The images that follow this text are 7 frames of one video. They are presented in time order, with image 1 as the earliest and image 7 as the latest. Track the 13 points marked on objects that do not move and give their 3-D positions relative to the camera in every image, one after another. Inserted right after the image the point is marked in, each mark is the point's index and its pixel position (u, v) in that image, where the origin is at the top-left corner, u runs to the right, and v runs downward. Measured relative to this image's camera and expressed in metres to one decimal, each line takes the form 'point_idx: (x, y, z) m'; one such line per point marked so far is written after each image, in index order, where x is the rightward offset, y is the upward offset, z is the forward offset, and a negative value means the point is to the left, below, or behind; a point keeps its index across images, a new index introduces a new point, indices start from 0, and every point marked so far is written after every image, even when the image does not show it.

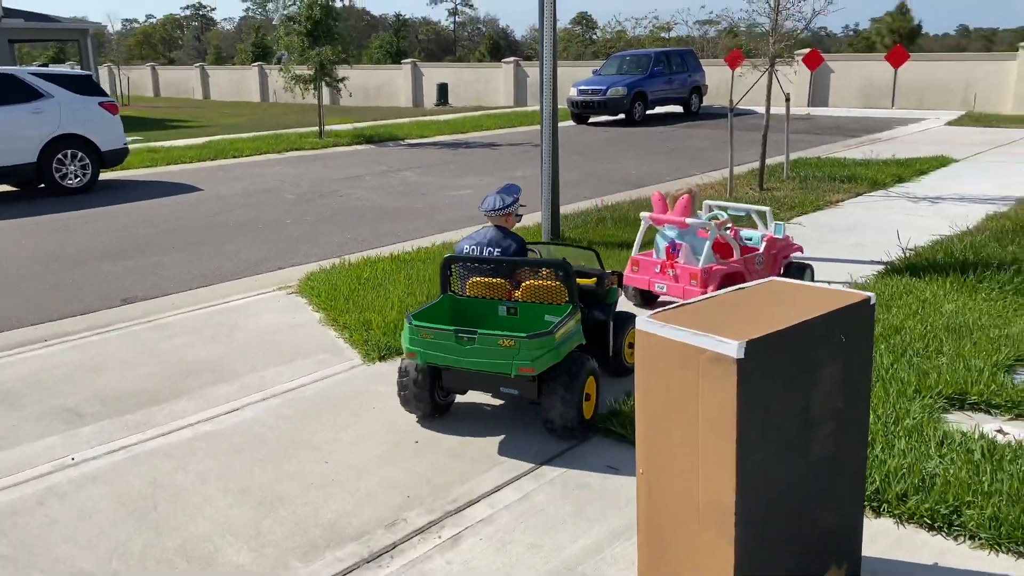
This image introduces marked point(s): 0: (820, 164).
0: (+4.1, +1.7, +11.6) m
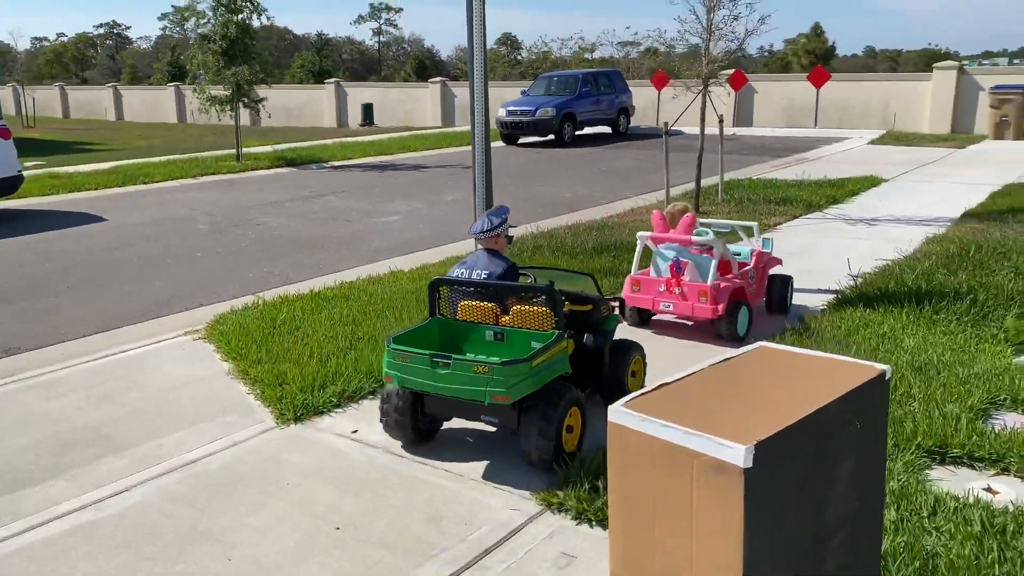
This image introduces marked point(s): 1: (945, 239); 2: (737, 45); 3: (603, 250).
0: (+3.2, +1.4, +11.4) m
1: (+3.9, +0.4, +7.8) m
2: (+2.4, +2.6, +9.3) m
3: (+0.9, +0.4, +7.8) m
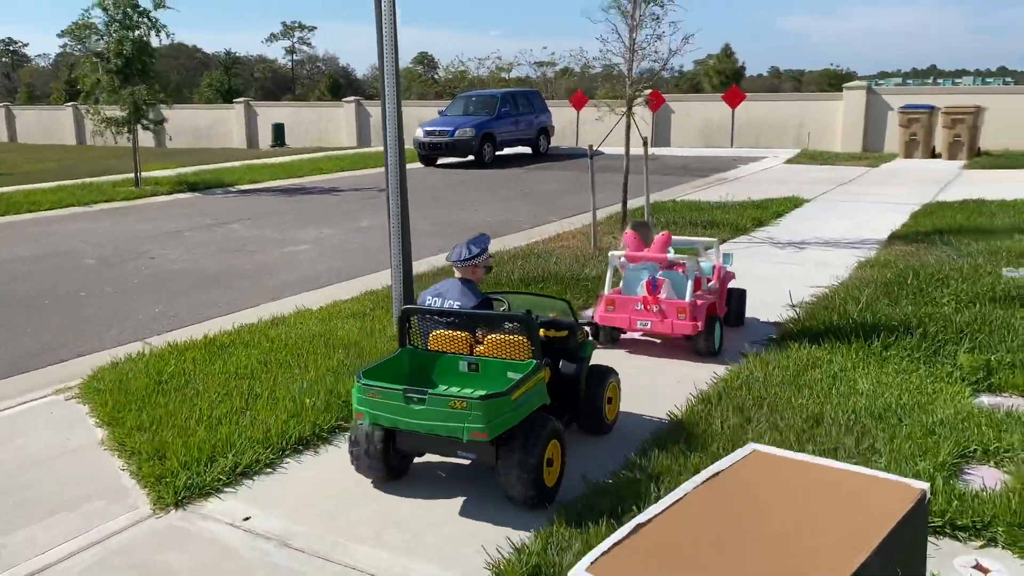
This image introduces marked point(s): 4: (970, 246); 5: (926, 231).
0: (+2.1, +1.0, +11.1) m
1: (+3.2, +0.2, +7.6) m
2: (+1.5, +2.3, +9.0) m
3: (+0.2, +0.1, +7.4) m
4: (+4.2, +0.4, +7.8) m
5: (+4.4, +0.6, +9.1) m
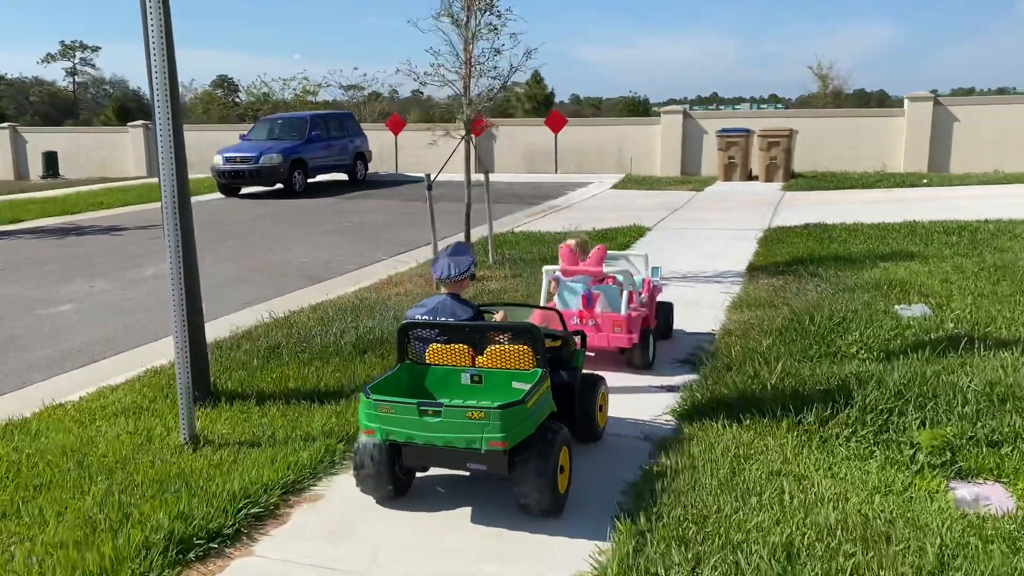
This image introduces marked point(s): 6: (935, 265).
0: (+0.1, +0.5, +10.1) m
1: (+1.9, -0.1, +6.8) m
2: (-0.1, +1.9, +7.9) m
3: (-1.0, -0.3, +5.9) m
4: (+2.8, +0.1, +7.2) m
5: (+2.7, +0.3, +8.6) m
6: (+3.7, +0.2, +7.6) m
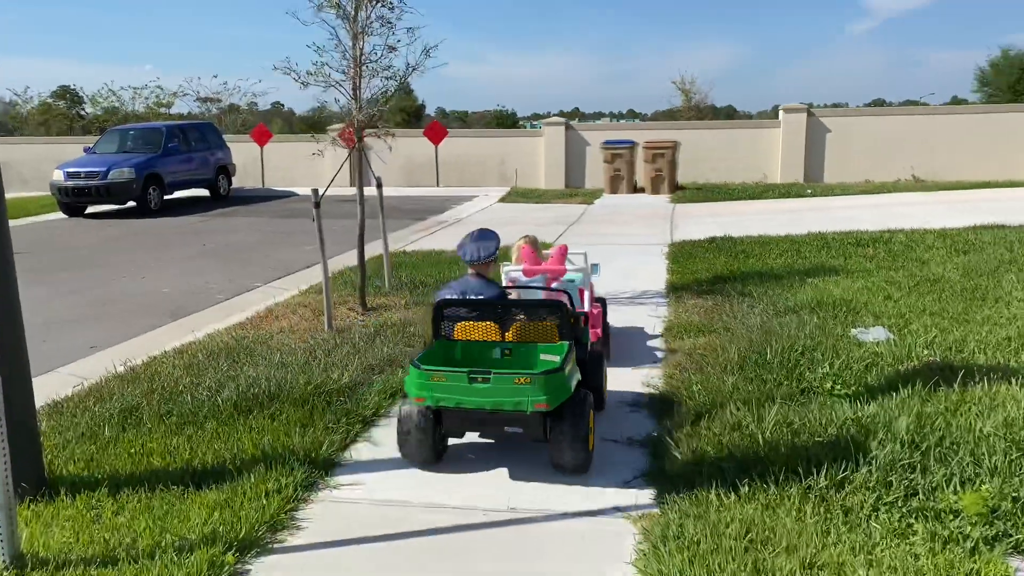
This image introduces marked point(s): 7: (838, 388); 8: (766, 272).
0: (-1.0, +0.3, +9.1) m
1: (+1.3, -0.3, +6.1) m
2: (-0.9, +1.6, +6.9) m
3: (-1.4, -0.6, +4.8) m
4: (+2.1, -0.1, +6.7) m
5: (+1.8, +0.1, +8.0) m
6: (+3.0, +0.1, +7.2) m
7: (+1.7, -0.5, +4.5) m
8: (+2.3, +0.2, +8.0) m
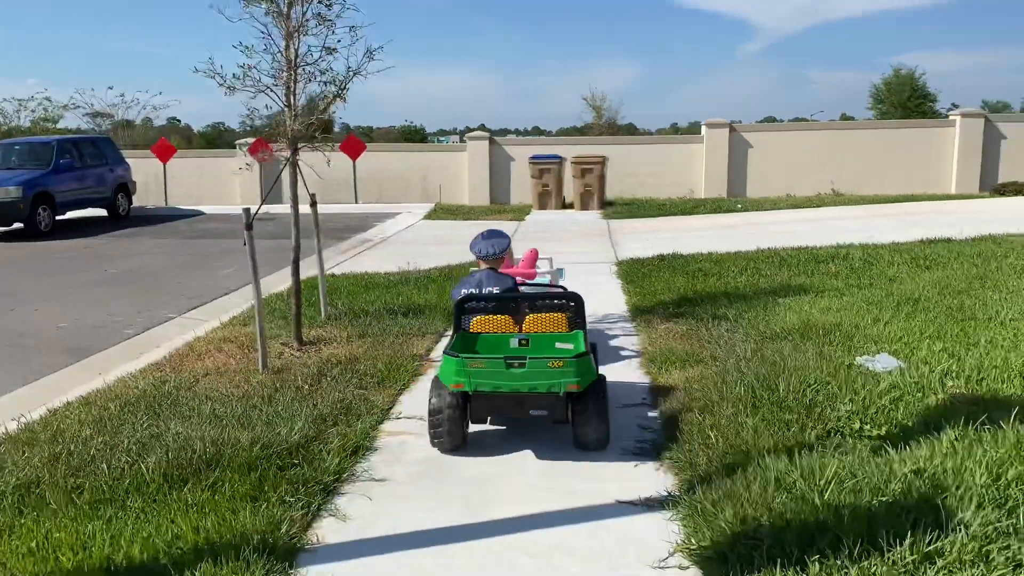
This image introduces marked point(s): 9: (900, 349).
0: (-1.6, 0.0, +8.3) m
1: (+1.1, -0.5, +5.5) m
2: (-1.3, +1.4, +6.1) m
3: (-1.5, -0.8, +4.0) m
4: (+1.8, -0.3, +6.2) m
5: (+1.4, -0.1, +7.5) m
6: (+2.6, -0.1, +6.8) m
7: (+1.6, -0.6, +3.9) m
8: (+1.9, 0.0, +7.5) m
9: (+2.3, -0.4, +5.1) m
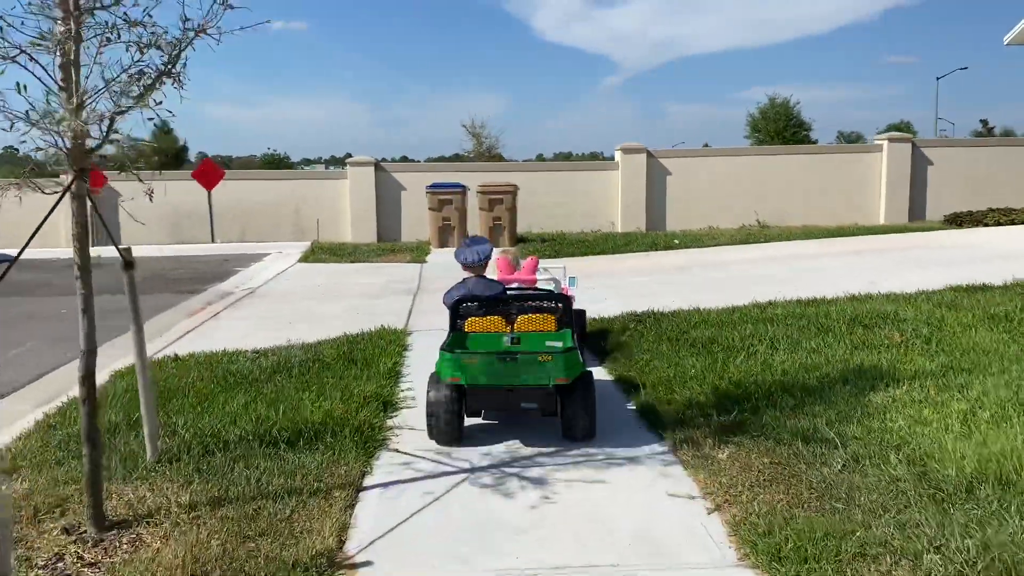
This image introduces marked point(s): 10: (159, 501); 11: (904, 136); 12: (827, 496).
0: (-1.9, -0.6, +5.3) m
1: (+1.1, -0.9, +3.0) m
2: (-1.4, +0.9, +3.3) m
3: (-1.2, -1.2, +1.1) m
4: (+1.7, -0.7, +3.8) m
5: (+1.1, -0.6, +5.0) m
6: (+2.4, -0.6, +4.5) m
7: (+1.9, -1.0, +1.5) m
8: (+1.6, -0.5, +5.1) m
9: (+2.4, -0.8, +2.8) m
10: (-1.5, -0.9, +3.7) m
11: (+8.0, +3.1, +17.5) m
12: (+1.3, -0.8, +3.5) m
